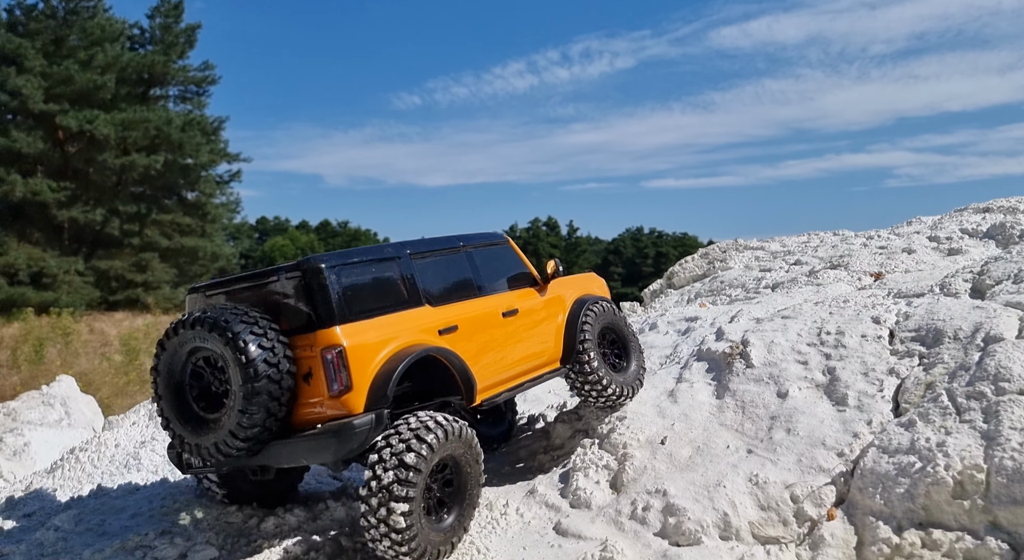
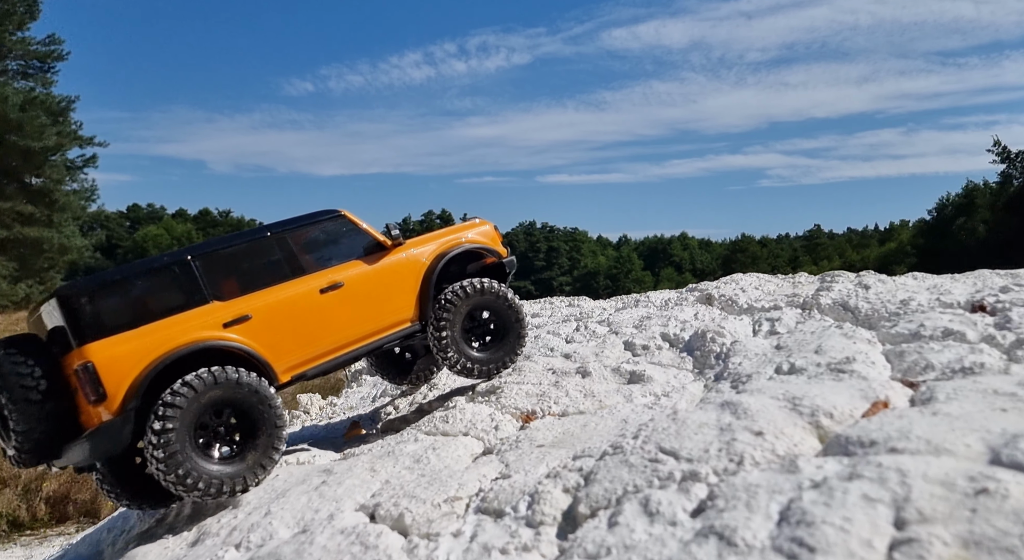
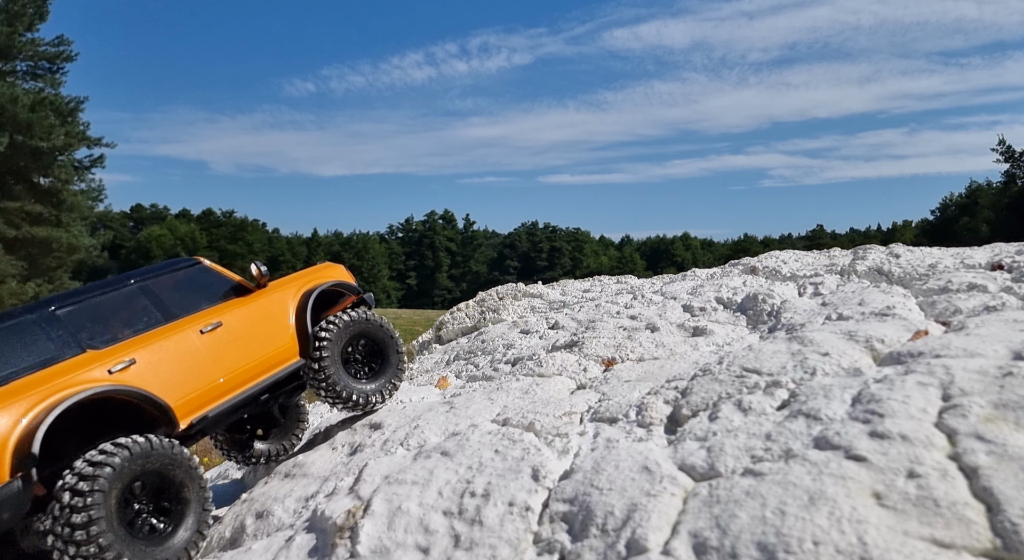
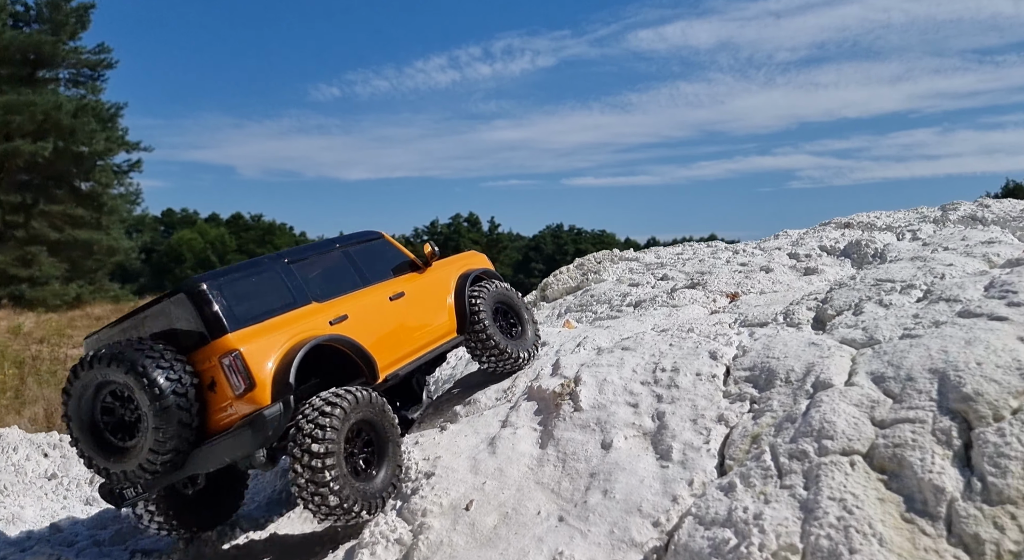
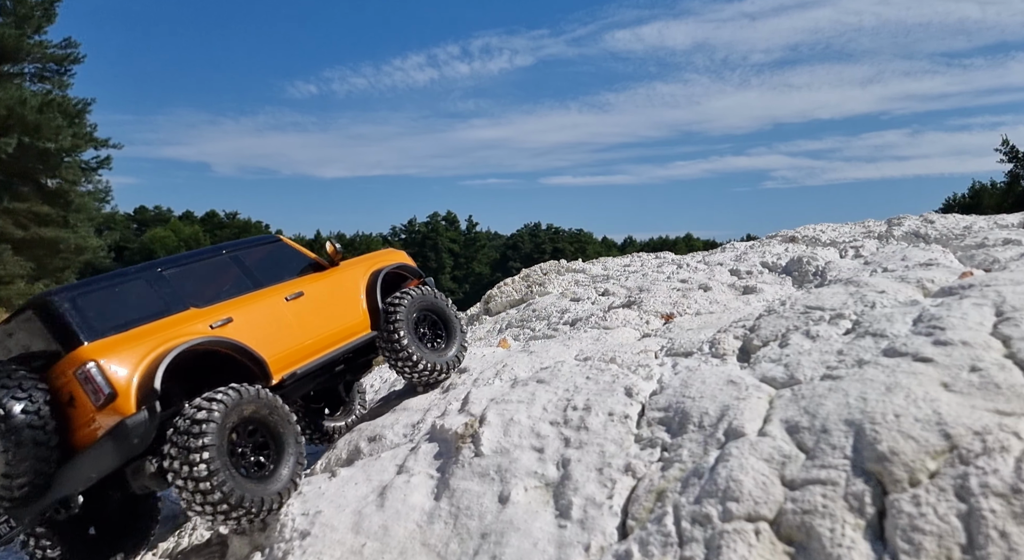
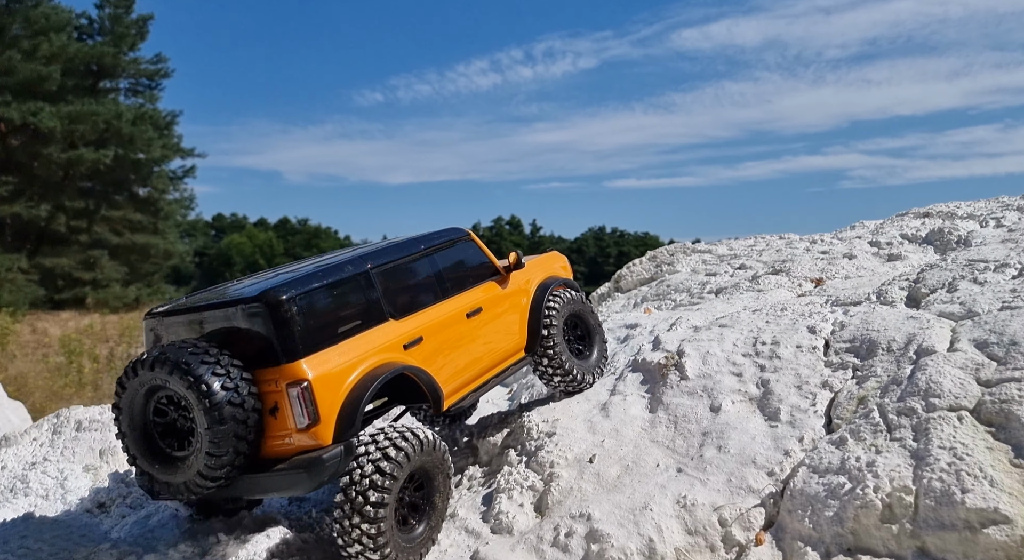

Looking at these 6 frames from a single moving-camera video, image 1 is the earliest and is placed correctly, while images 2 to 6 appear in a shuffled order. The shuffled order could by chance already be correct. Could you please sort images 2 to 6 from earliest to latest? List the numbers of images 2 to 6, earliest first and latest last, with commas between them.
6, 4, 5, 3, 2
